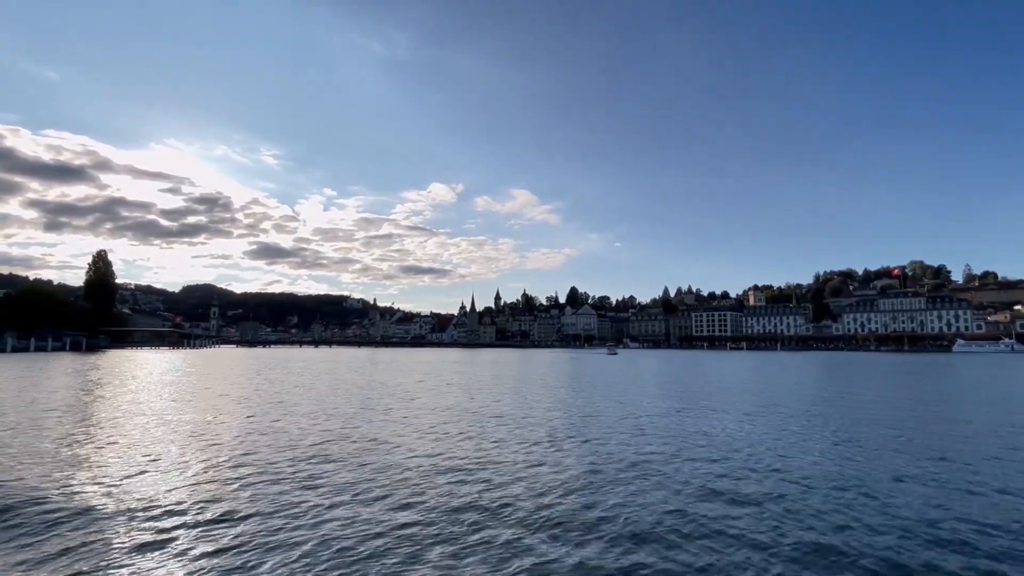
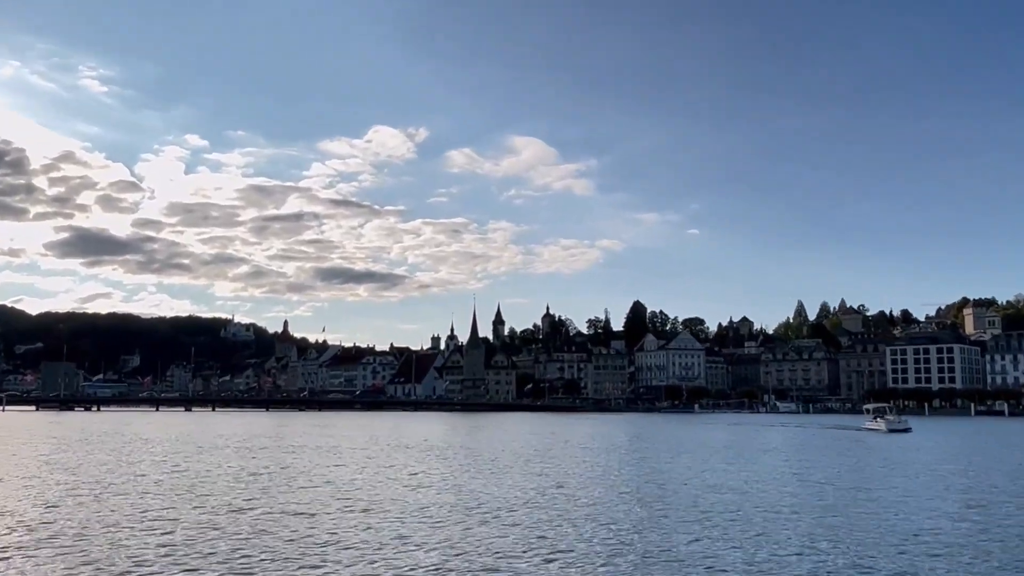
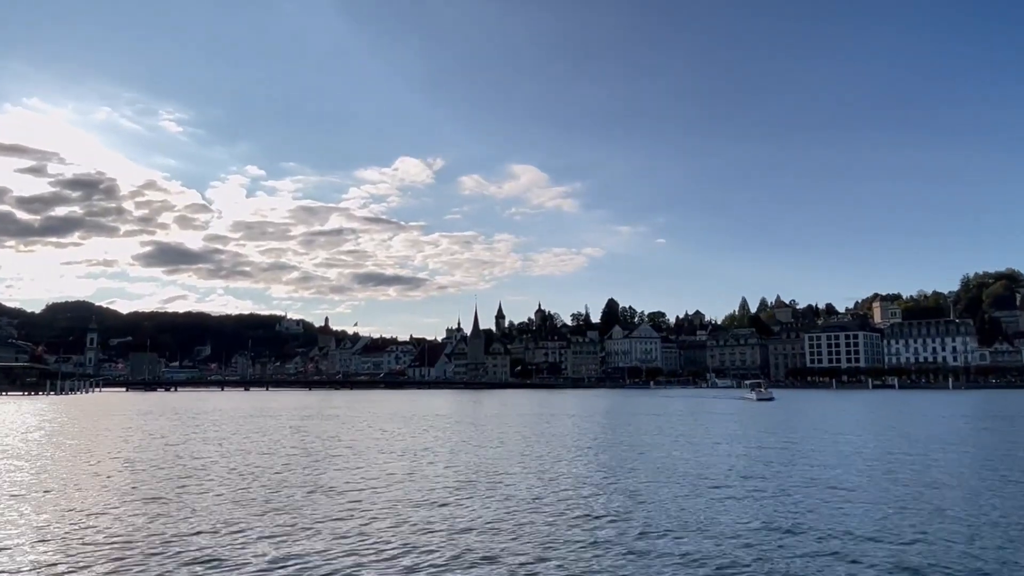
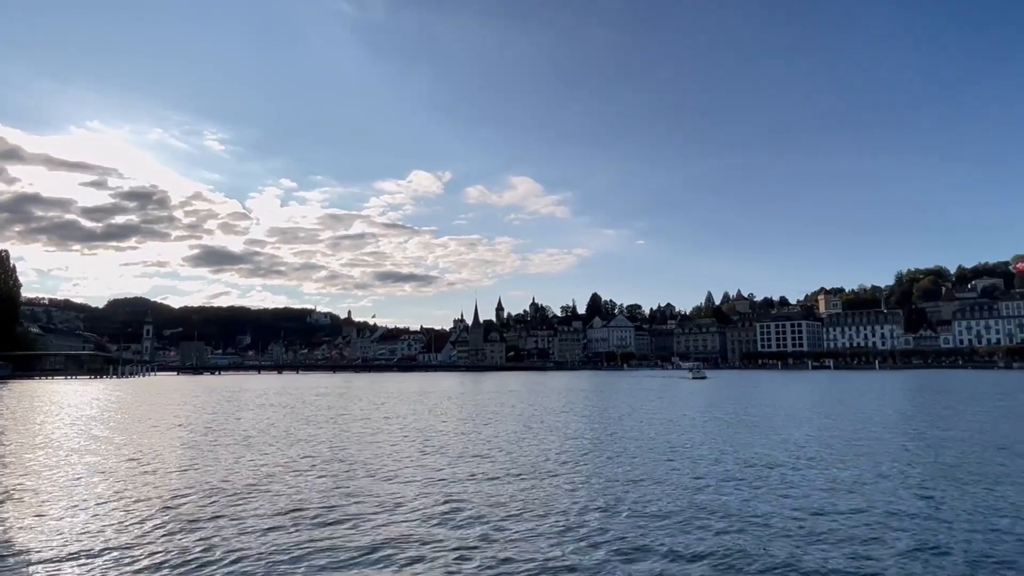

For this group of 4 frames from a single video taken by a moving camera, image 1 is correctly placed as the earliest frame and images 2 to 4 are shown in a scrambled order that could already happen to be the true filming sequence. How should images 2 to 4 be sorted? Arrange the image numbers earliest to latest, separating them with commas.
4, 3, 2
